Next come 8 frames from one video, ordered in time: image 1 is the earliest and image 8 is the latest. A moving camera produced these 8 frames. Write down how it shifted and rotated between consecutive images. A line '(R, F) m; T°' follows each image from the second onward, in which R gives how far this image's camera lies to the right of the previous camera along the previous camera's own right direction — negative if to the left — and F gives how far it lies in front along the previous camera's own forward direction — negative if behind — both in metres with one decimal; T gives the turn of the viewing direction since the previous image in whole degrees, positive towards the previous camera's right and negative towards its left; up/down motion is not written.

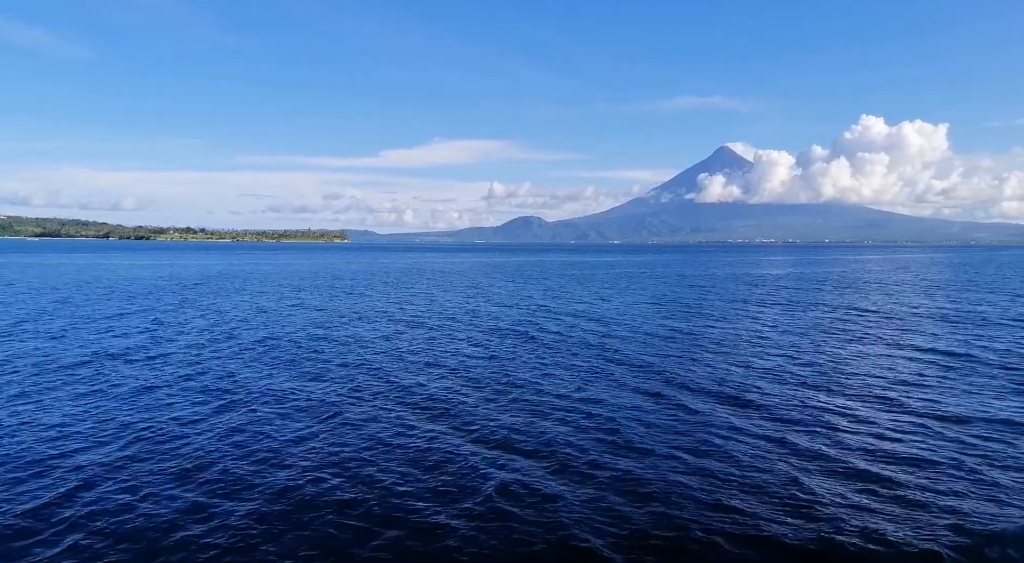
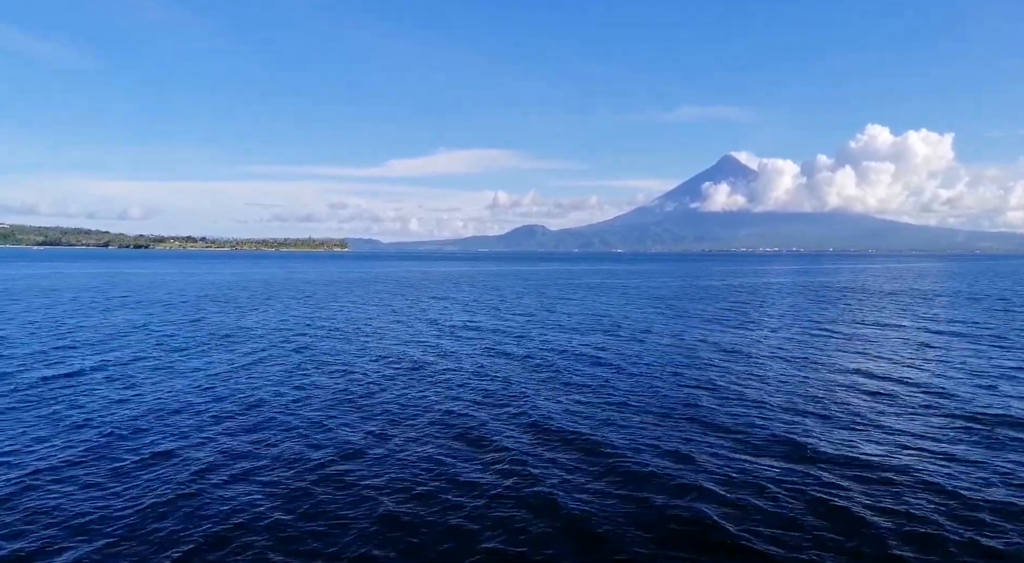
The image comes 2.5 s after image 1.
(+8.6, +6.0) m; 0°
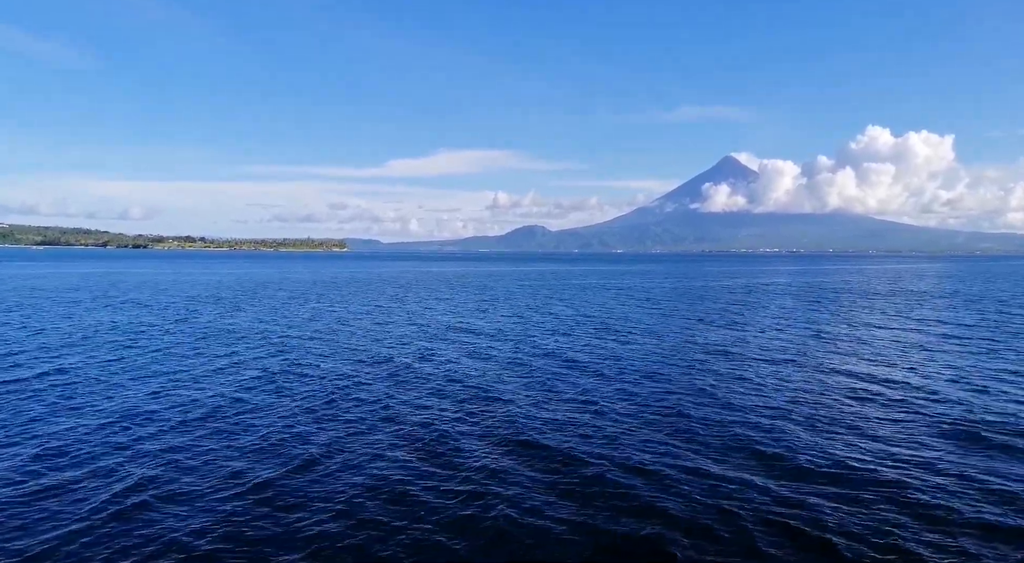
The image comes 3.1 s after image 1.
(-11.2, -8.1) m; 0°
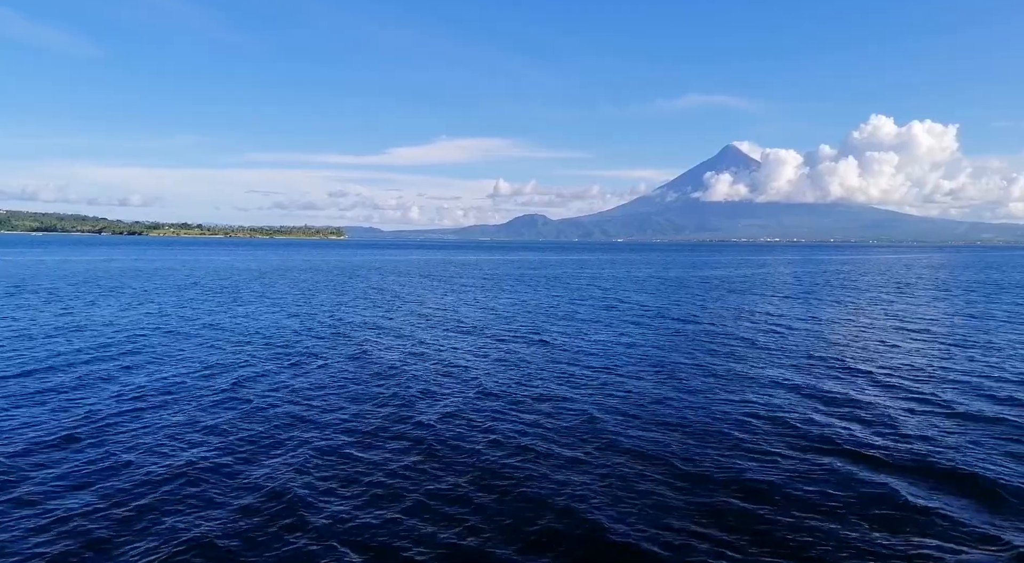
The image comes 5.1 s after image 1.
(+11.9, +9.1) m; 0°
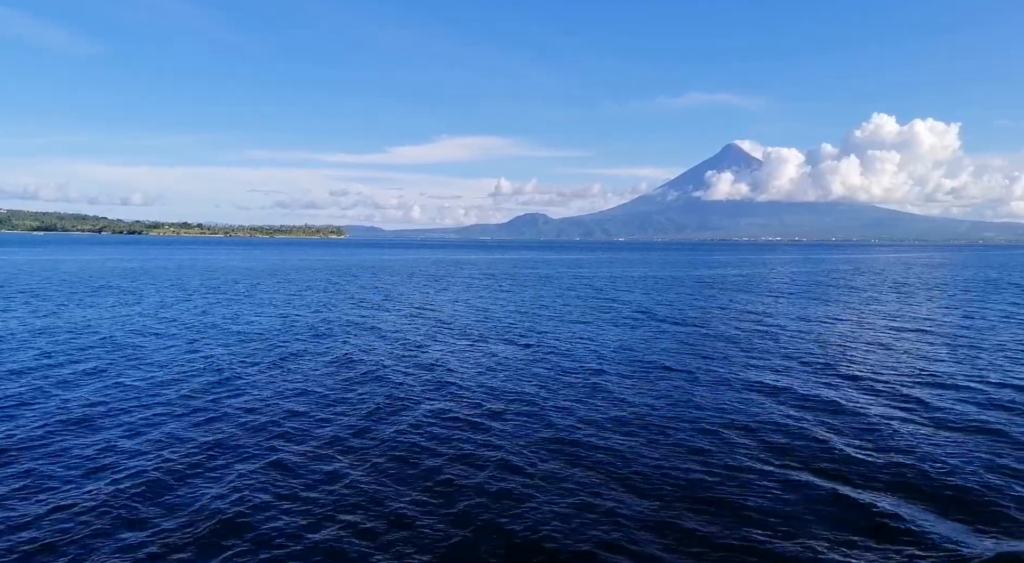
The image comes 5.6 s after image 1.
(-2.4, -7.1) m; 0°
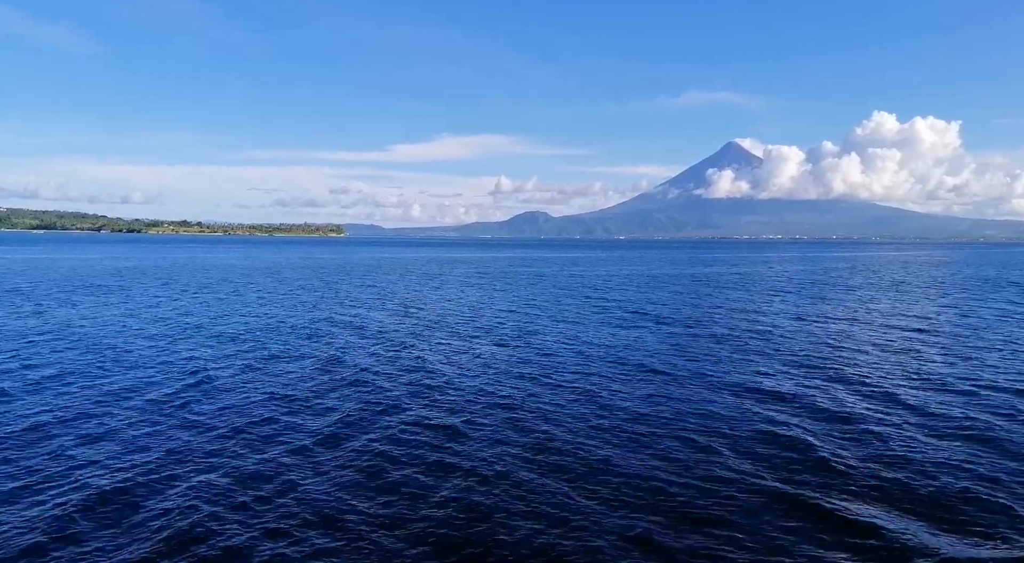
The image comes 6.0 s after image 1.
(-13.1, -1.5) m; 0°
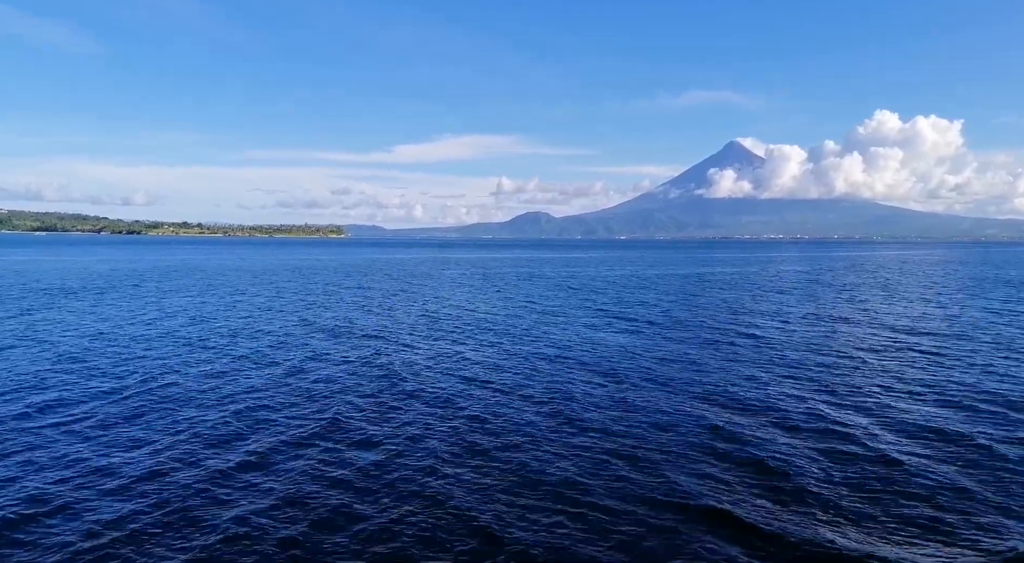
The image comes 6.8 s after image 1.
(+2.3, -1.3) m; 0°
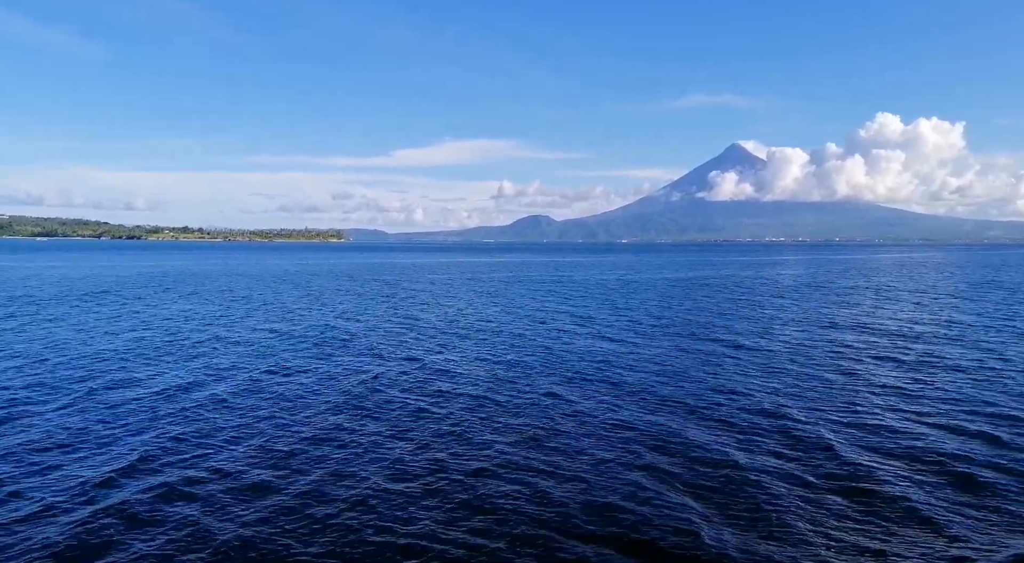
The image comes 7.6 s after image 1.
(+3.0, +2.2) m; 0°
